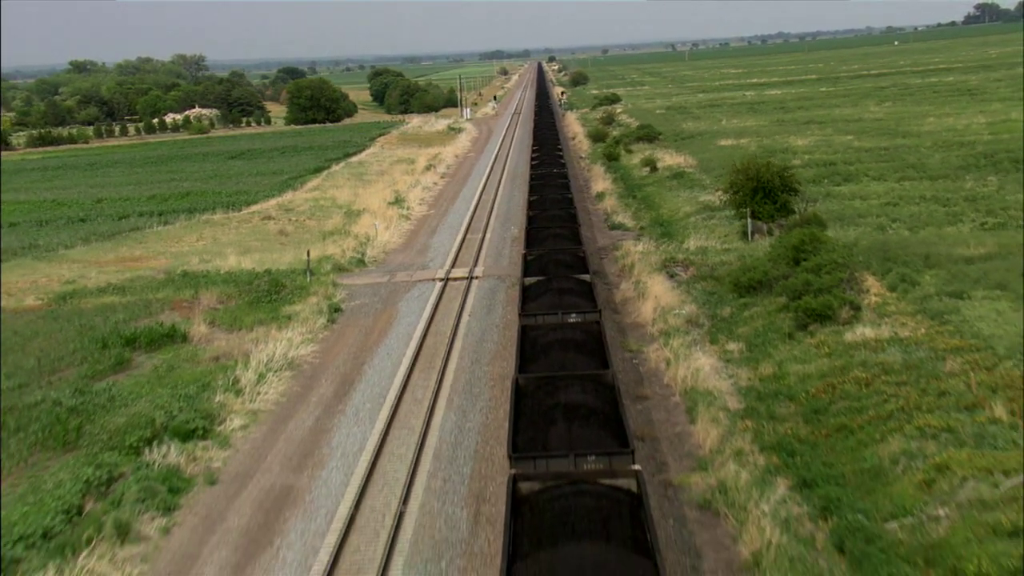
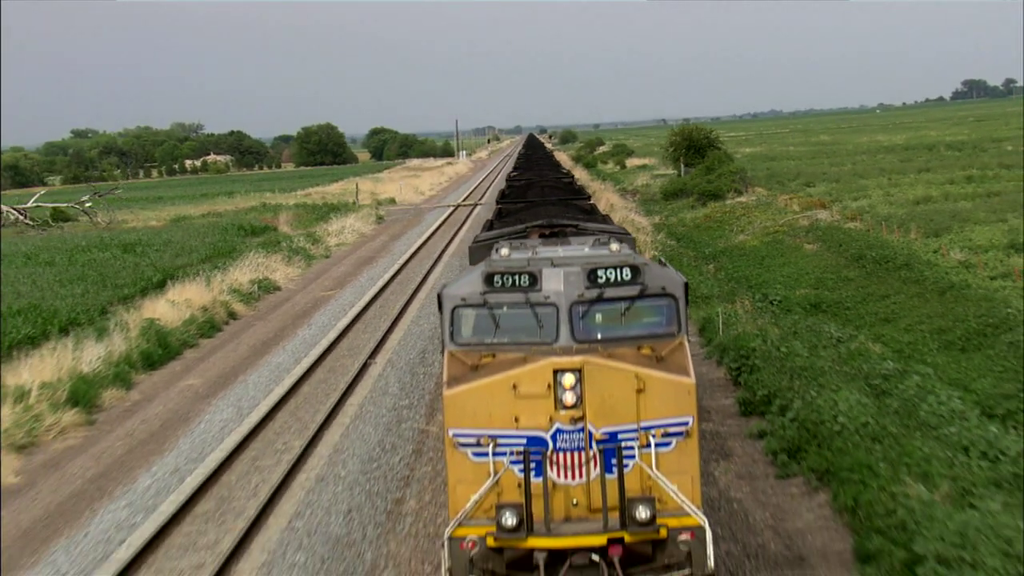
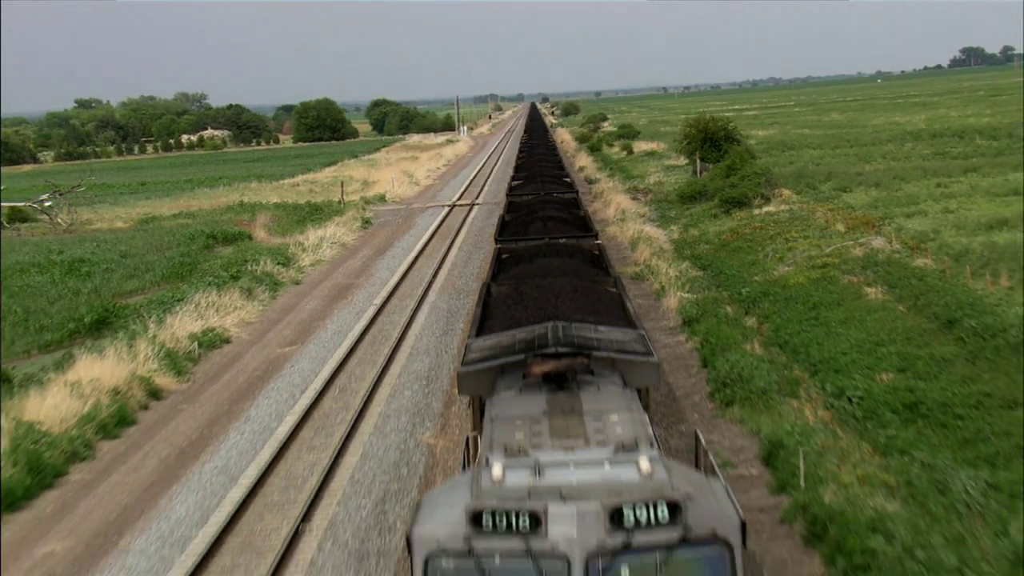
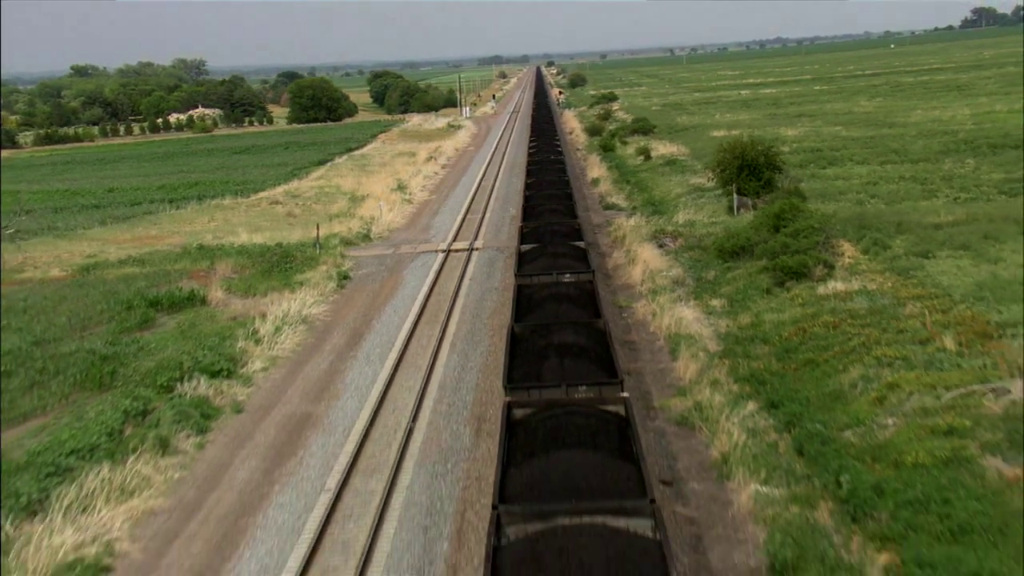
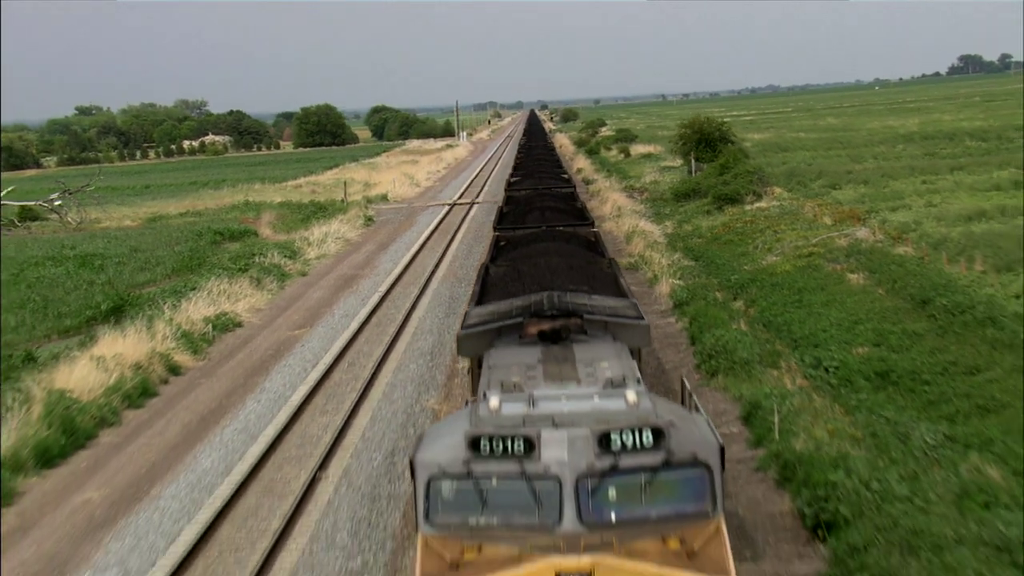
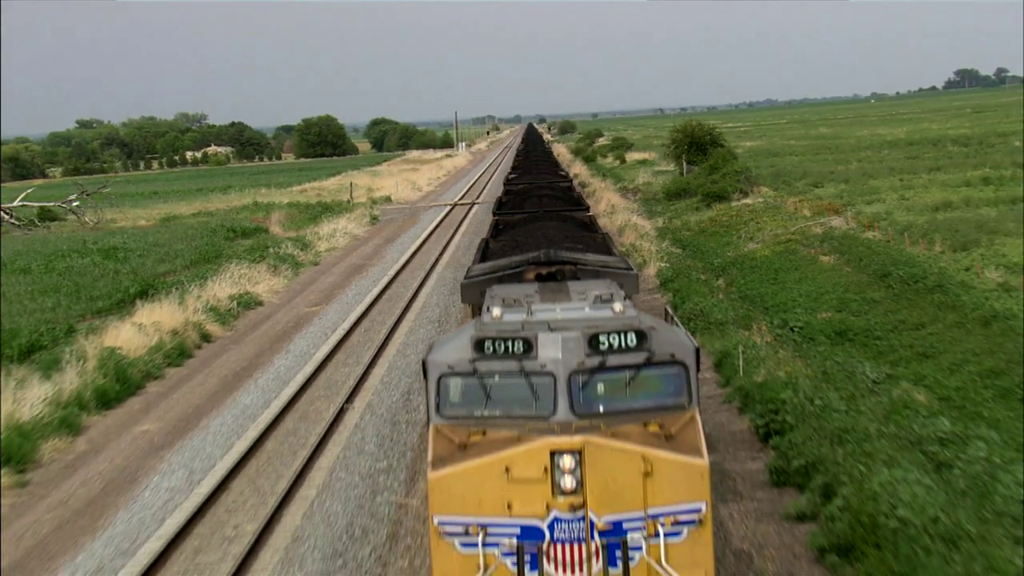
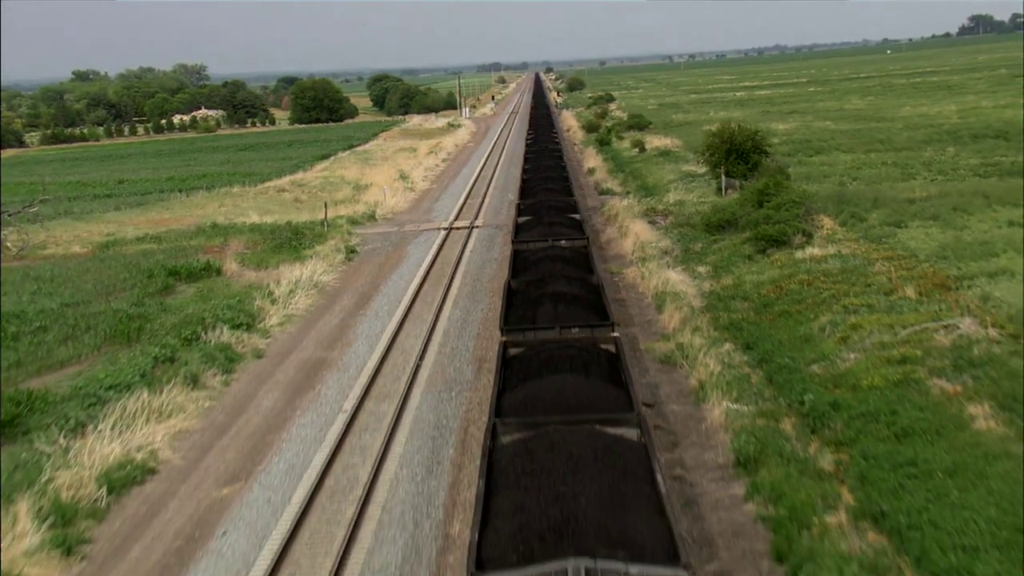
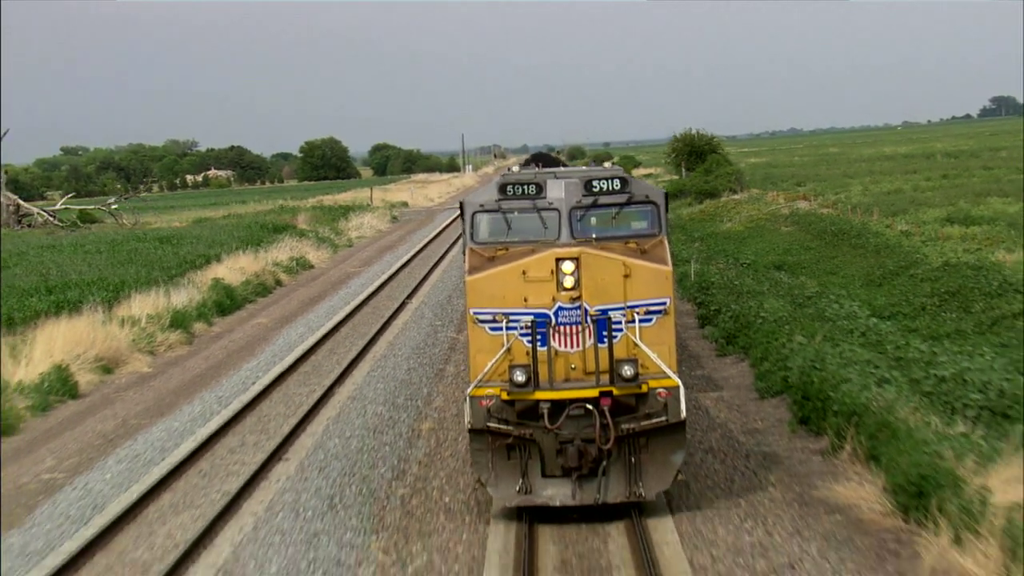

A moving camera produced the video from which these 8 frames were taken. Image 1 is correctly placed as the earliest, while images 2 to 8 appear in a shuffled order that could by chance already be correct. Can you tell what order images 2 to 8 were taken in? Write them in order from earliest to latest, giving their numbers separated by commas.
4, 7, 3, 5, 6, 2, 8
